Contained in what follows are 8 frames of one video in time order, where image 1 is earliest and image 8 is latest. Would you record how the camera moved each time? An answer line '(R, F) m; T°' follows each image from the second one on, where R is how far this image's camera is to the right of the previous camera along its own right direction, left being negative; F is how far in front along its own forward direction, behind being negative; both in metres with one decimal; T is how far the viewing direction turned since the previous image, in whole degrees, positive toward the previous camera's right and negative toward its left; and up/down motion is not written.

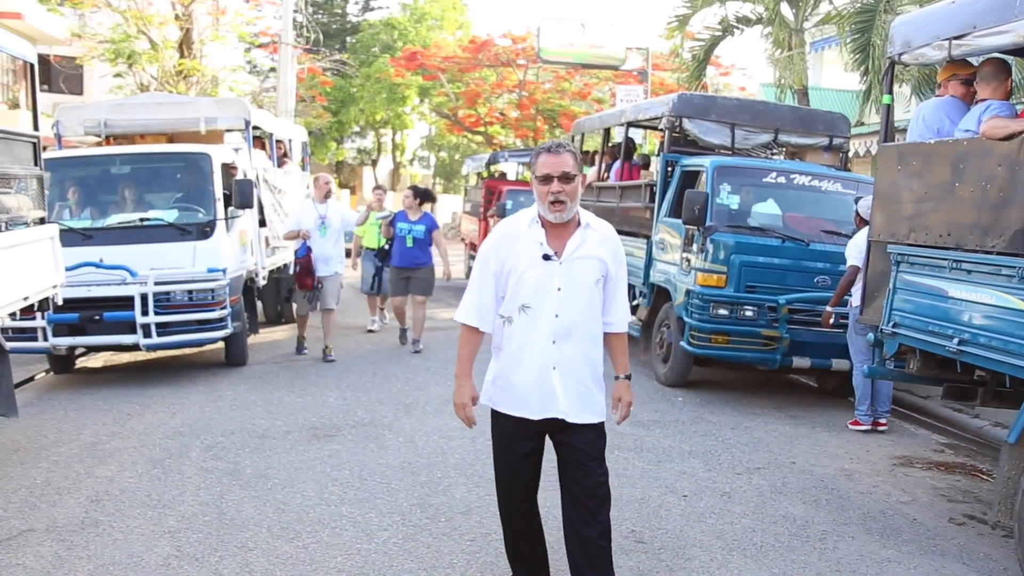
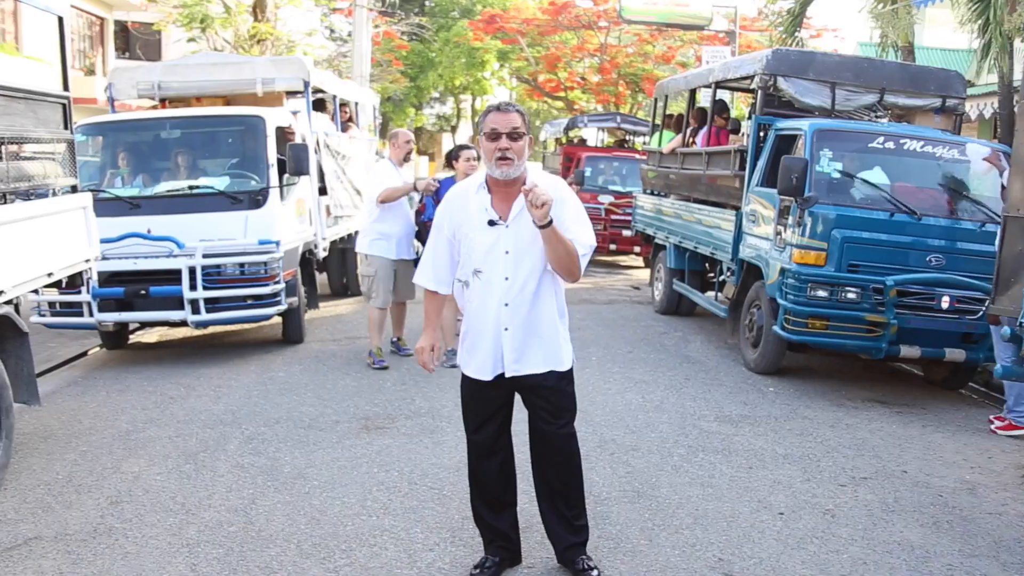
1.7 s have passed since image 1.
(0.0, +0.7) m; -4°
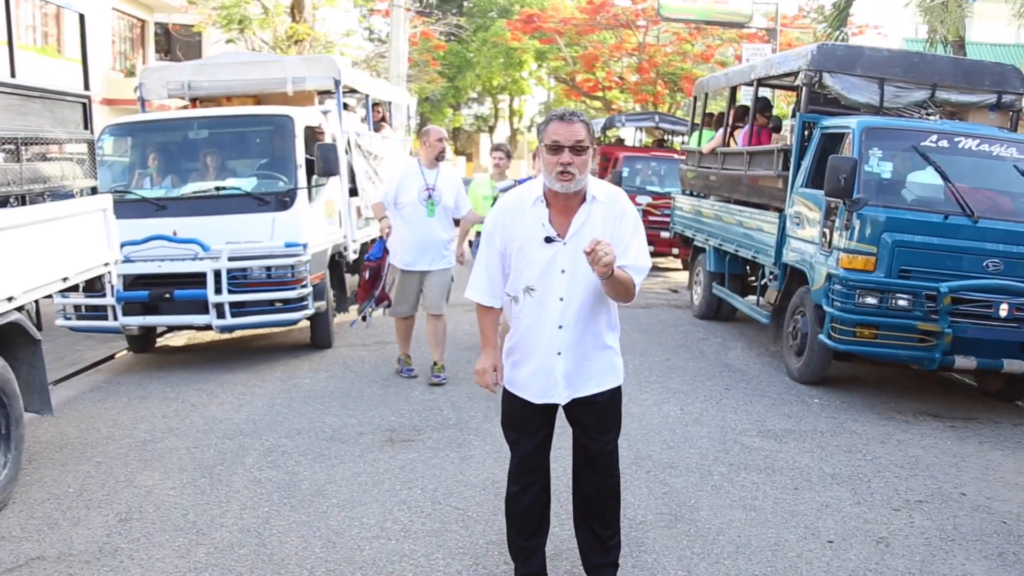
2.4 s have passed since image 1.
(0.0, +0.3) m; -2°
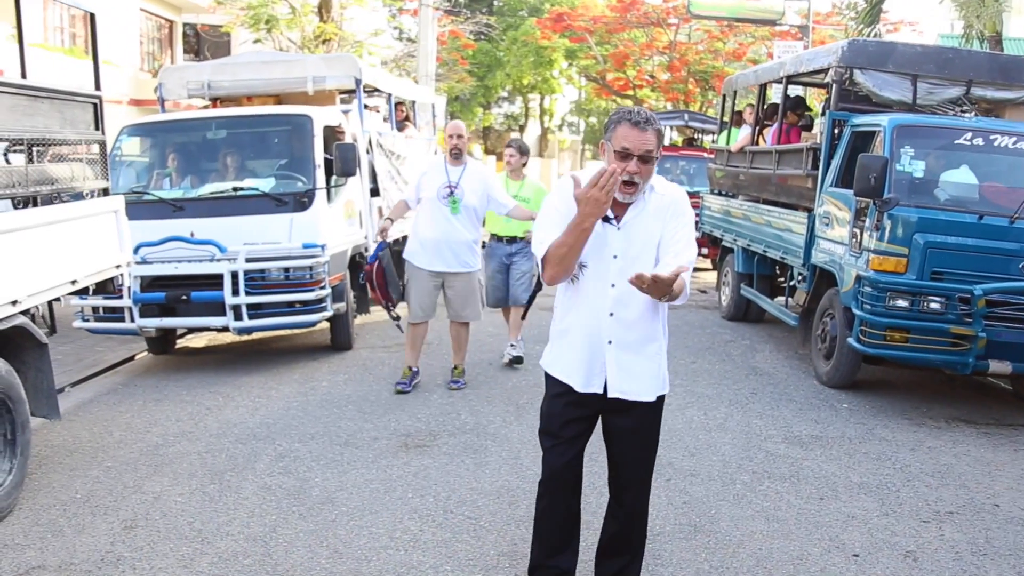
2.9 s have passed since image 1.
(+0.1, +0.1) m; -2°
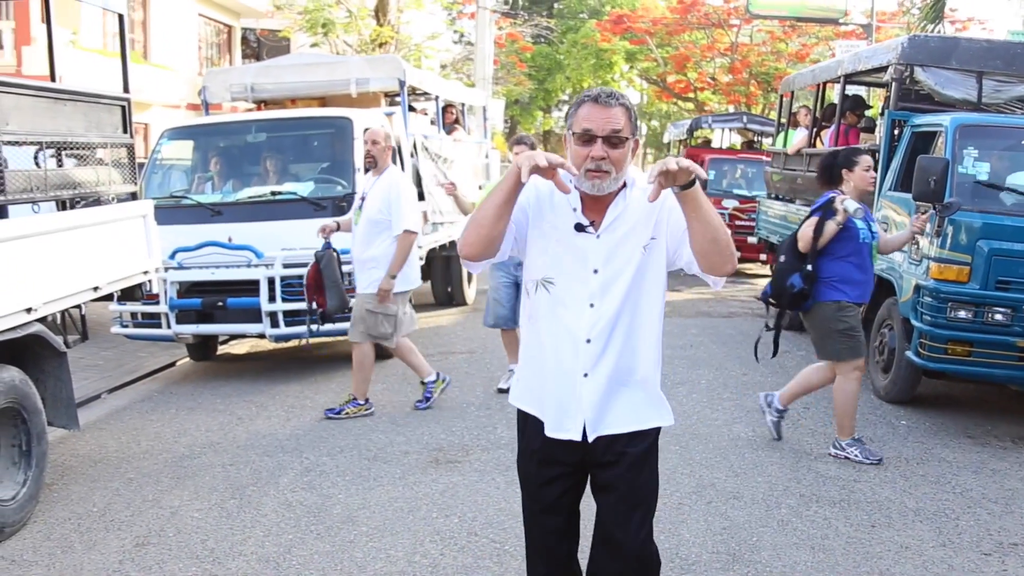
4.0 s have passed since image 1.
(+0.1, +0.2) m; -3°
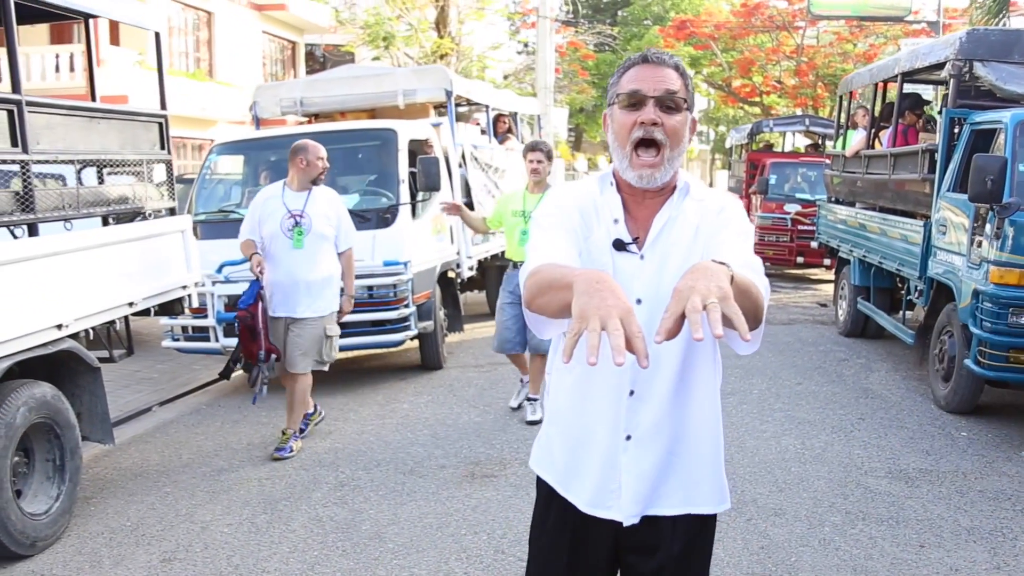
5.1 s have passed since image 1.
(+0.2, +0.1) m; -4°
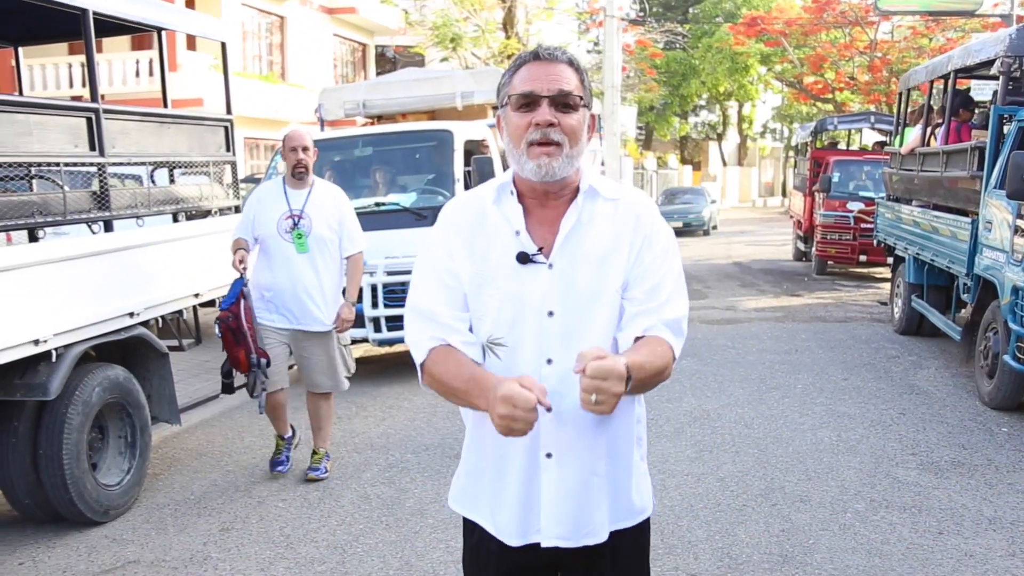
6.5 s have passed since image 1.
(+0.2, -0.3) m; -4°
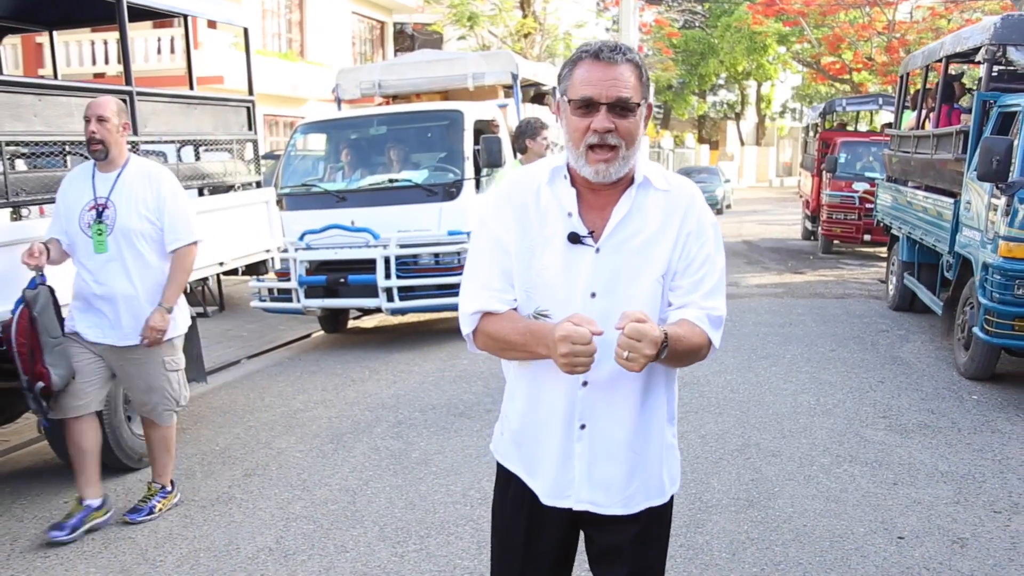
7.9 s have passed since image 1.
(+0.1, -0.5) m; -1°
